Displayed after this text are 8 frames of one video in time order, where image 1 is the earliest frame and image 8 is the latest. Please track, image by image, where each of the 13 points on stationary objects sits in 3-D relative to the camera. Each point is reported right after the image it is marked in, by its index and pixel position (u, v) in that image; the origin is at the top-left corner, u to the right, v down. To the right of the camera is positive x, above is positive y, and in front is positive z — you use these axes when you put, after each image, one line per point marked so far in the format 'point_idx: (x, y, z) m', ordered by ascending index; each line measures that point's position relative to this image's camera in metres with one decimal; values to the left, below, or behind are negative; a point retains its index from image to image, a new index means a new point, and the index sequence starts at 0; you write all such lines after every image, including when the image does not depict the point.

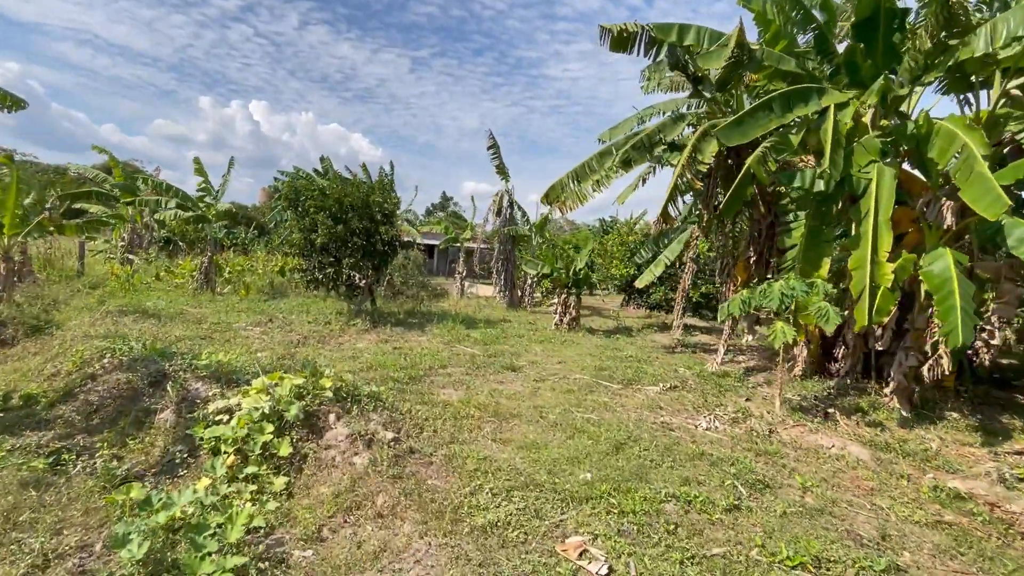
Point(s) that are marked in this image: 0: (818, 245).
0: (+3.4, +0.5, +5.4) m
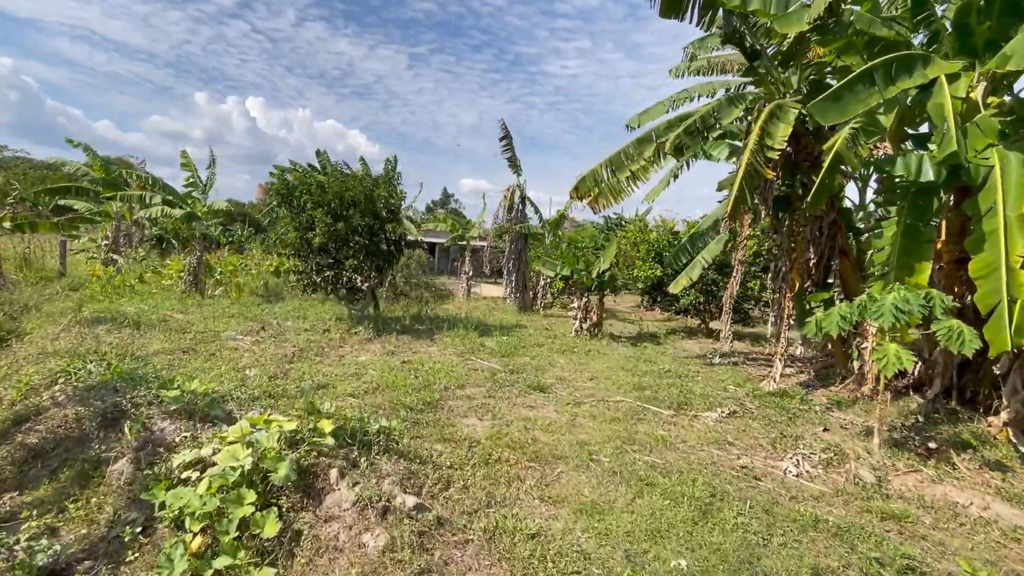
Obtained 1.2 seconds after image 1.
0: (+3.7, +0.4, +4.5) m
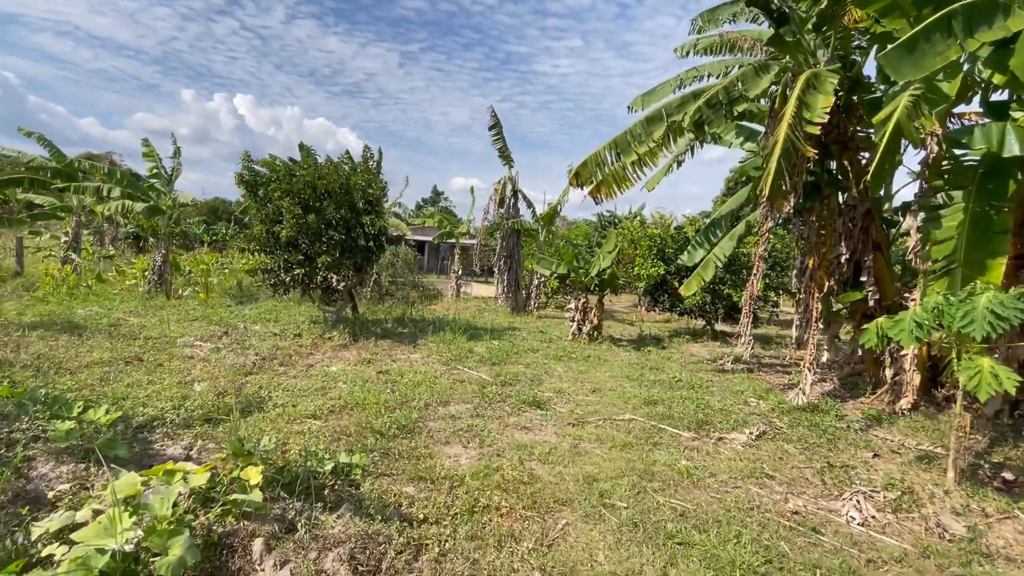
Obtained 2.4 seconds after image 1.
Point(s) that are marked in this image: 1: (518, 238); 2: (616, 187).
0: (+3.6, +0.4, +3.8) m
1: (+0.1, +1.3, +12.6) m
2: (+1.3, +1.3, +6.1) m
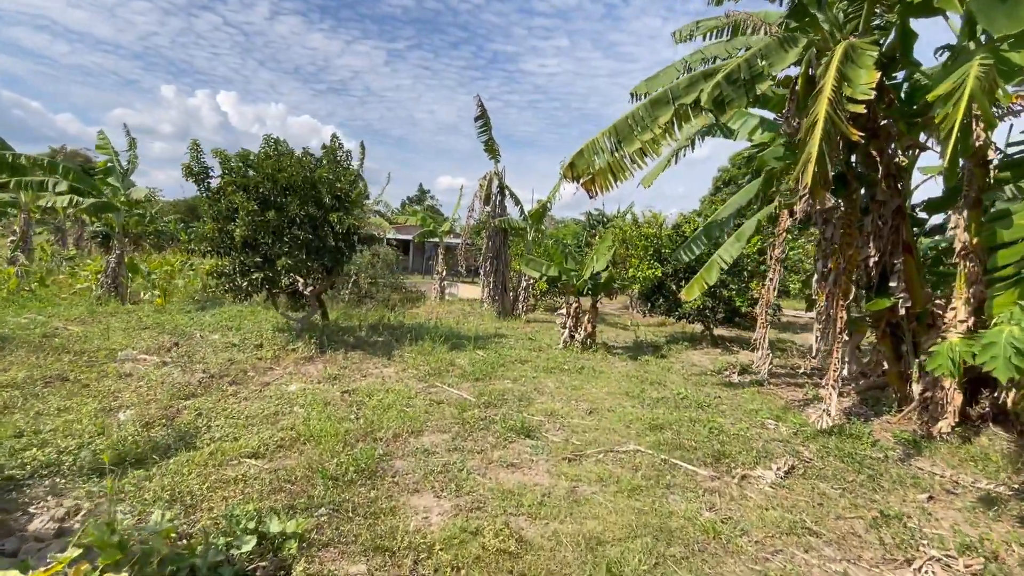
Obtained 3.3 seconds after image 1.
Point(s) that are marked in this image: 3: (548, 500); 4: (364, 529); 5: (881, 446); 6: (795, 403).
0: (+3.5, +0.3, +3.1) m
1: (-0.2, +1.2, +11.9) m
2: (+1.1, +1.2, +5.4) m
3: (+0.2, -1.4, +3.3) m
4: (-0.8, -1.3, +2.8) m
5: (+3.4, -1.5, +4.5) m
6: (+3.3, -1.4, +5.8) m
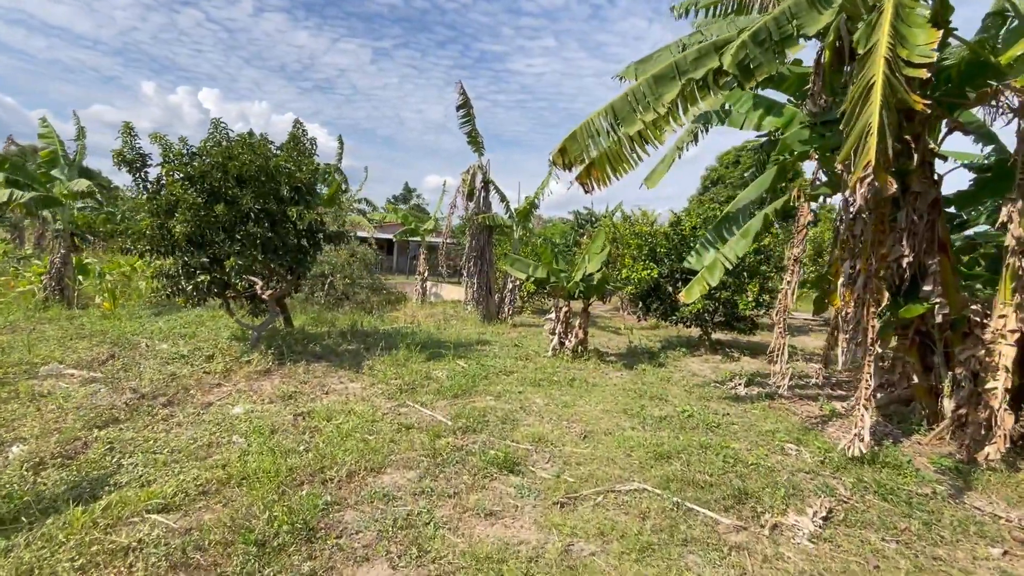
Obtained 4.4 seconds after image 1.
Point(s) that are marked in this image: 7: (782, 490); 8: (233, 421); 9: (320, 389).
0: (+3.4, +0.3, +2.5) m
1: (-0.5, +1.2, +11.1) m
2: (+0.9, +1.2, +4.7) m
3: (+0.1, -1.4, +2.6) m
4: (-0.9, -1.4, +2.0) m
5: (+3.2, -1.5, +3.9) m
6: (+3.1, -1.4, +5.1) m
7: (+1.9, -1.4, +3.5) m
8: (-2.5, -1.2, +4.4) m
9: (-2.1, -1.1, +5.4) m
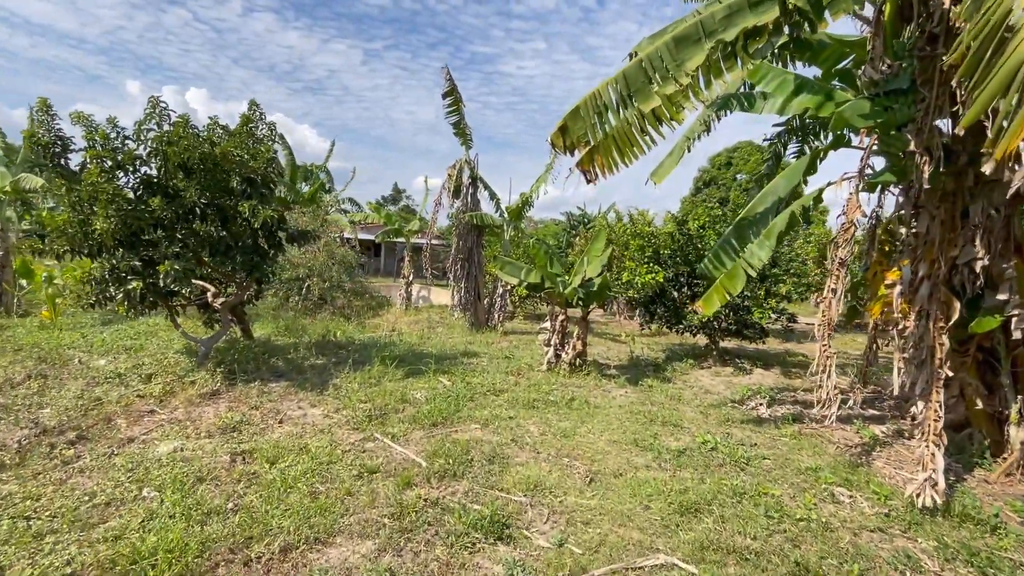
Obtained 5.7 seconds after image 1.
0: (+3.4, +0.2, +1.7) m
1: (-0.7, +1.1, +10.3) m
2: (+0.9, +1.1, +3.9) m
3: (+0.1, -1.5, +1.7) m
4: (-1.0, -1.4, +1.2) m
5: (+3.2, -1.6, +3.1) m
6: (+3.0, -1.5, +4.3) m
7: (+1.8, -1.5, +2.7) m
8: (-2.5, -1.2, +3.5) m
9: (-2.2, -1.2, +4.5) m
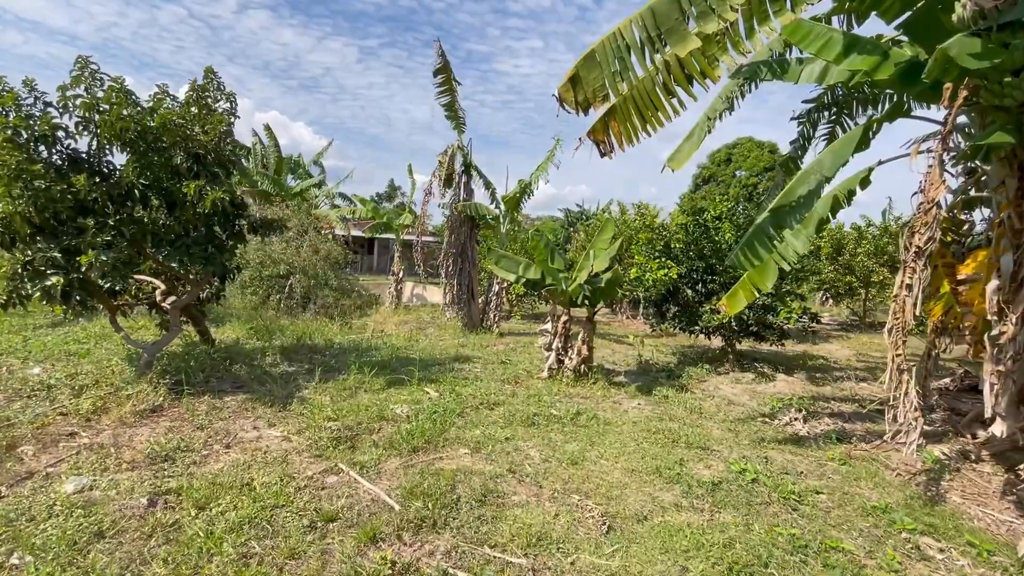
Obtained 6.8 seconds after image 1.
0: (+3.4, +0.2, +0.9) m
1: (-0.8, +1.1, +9.5) m
2: (+0.8, +1.1, +3.1) m
3: (+0.1, -1.5, +0.9) m
4: (-1.0, -1.4, +0.4) m
5: (+3.1, -1.5, +2.4) m
6: (+3.0, -1.4, +3.6) m
7: (+1.8, -1.5, +1.9) m
8: (-2.6, -1.2, +2.7) m
9: (-2.2, -1.1, +3.7) m
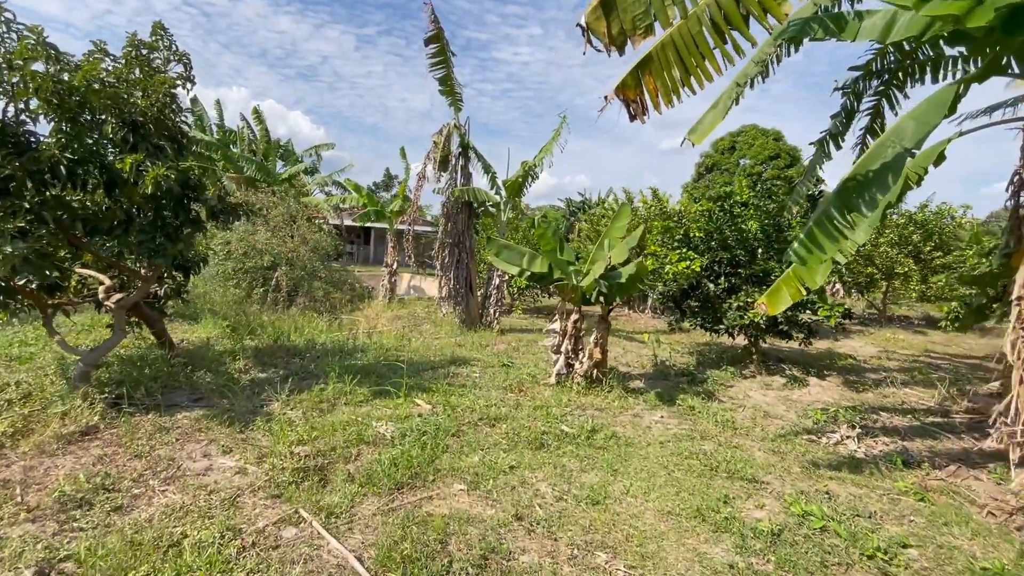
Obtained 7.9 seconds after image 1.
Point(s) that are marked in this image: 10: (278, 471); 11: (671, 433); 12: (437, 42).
0: (+3.4, +0.2, +0.2) m
1: (-0.8, +1.2, +8.7) m
2: (+0.9, +1.1, +2.4) m
3: (+0.1, -1.5, +0.2) m
4: (-0.9, -1.5, -0.3) m
5: (+3.2, -1.5, +1.7) m
6: (+3.1, -1.4, +2.9) m
7: (+1.9, -1.5, +1.2) m
8: (-2.5, -1.2, +2.0) m
9: (-2.2, -1.1, +3.0) m
10: (-1.5, -1.1, +3.1) m
11: (+1.4, -1.2, +4.2) m
12: (-1.2, +3.8, +7.7) m
